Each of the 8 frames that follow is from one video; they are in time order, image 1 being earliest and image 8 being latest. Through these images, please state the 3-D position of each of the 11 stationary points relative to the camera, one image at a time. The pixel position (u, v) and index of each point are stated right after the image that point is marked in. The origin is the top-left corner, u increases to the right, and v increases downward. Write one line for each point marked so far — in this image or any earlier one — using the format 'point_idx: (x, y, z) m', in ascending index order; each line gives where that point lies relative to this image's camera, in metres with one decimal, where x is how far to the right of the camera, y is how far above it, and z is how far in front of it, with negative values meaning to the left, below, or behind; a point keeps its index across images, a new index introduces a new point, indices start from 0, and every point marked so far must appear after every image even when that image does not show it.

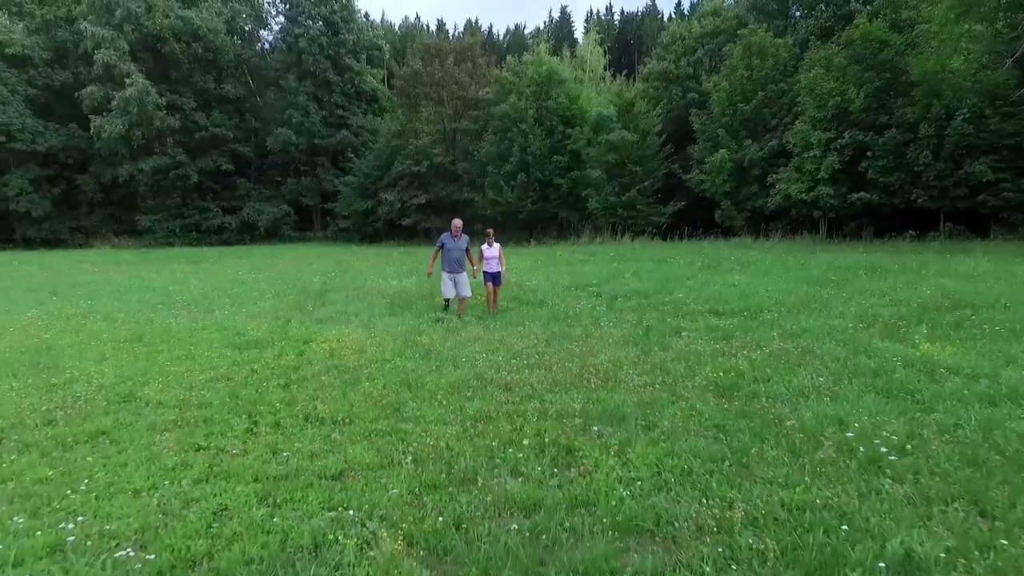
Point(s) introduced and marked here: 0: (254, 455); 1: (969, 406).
0: (-1.8, -1.1, +5.8) m
1: (+3.3, -0.8, +6.2) m
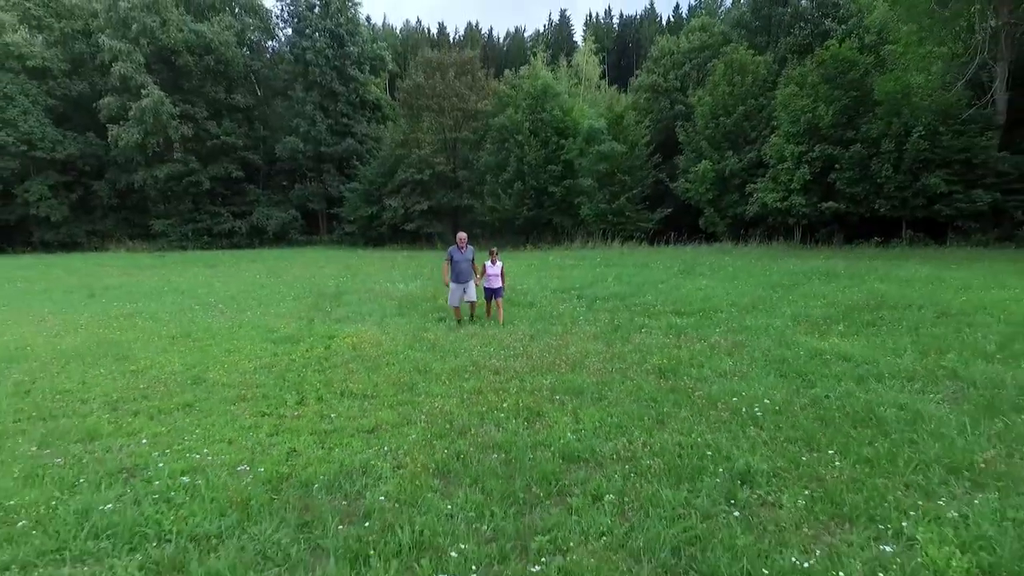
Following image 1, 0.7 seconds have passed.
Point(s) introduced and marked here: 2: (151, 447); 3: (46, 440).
0: (-1.9, -1.2, +7.8) m
1: (+3.2, -0.9, +8.3) m
2: (-2.9, -1.3, +6.8) m
3: (-3.9, -1.3, +7.2) m
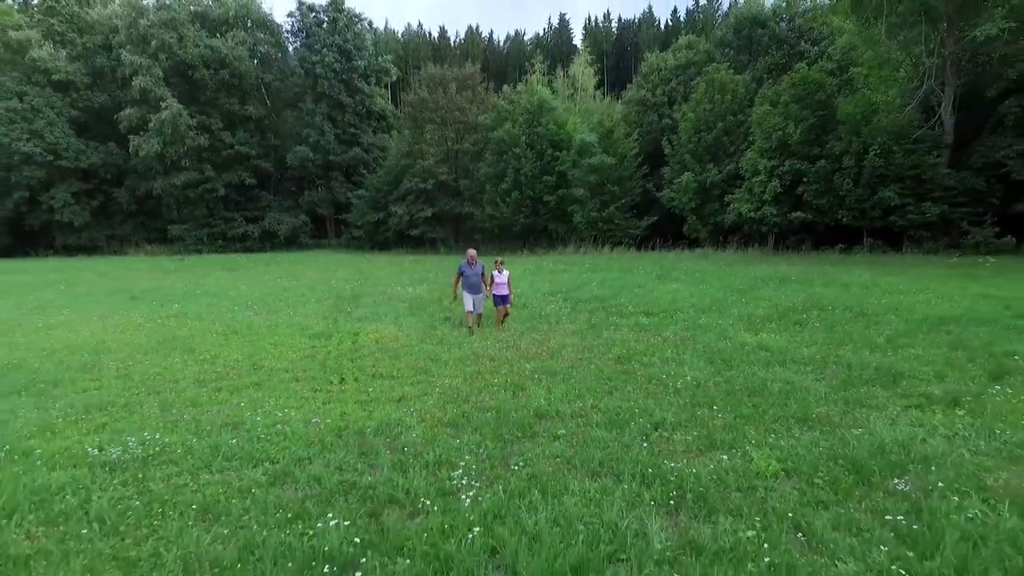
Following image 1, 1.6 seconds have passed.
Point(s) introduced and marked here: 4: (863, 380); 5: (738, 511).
0: (-2.0, -1.3, +10.5) m
1: (+3.1, -1.0, +10.9) m
2: (-3.0, -1.4, +9.5) m
3: (-4.0, -1.4, +9.8) m
4: (+4.1, -1.1, +9.9) m
5: (+1.5, -1.5, +6.0) m
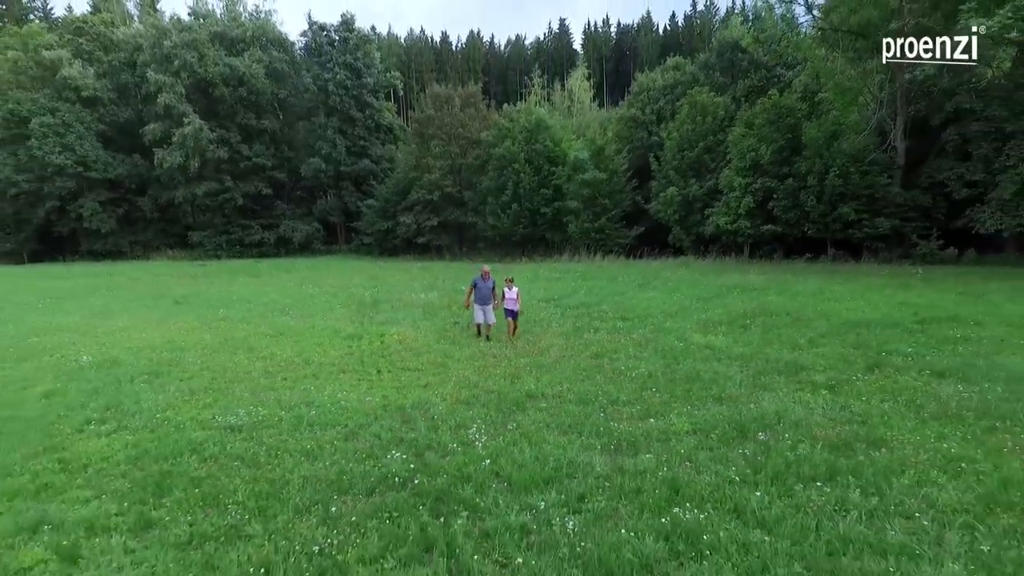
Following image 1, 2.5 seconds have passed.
0: (-2.0, -1.5, +13.7) m
1: (+3.0, -1.2, +14.2) m
2: (-3.1, -1.6, +12.7) m
3: (-4.1, -1.6, +13.1) m
4: (+4.0, -1.3, +13.1) m
5: (+1.5, -1.7, +9.2) m
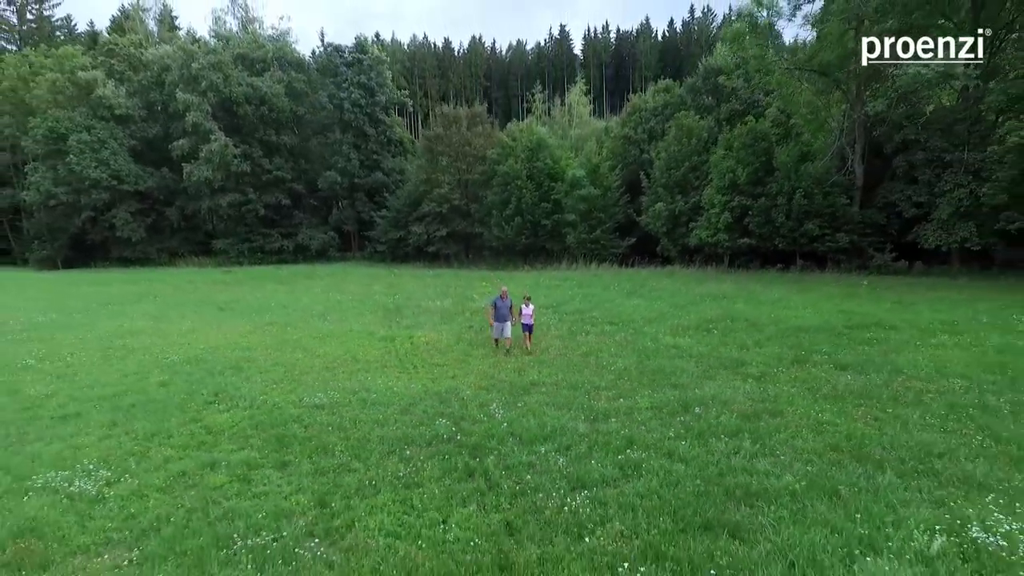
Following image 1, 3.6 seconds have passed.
0: (-1.9, -1.8, +17.7) m
1: (+3.2, -1.5, +18.2) m
2: (-2.9, -1.9, +16.7) m
3: (-3.9, -1.9, +17.1) m
4: (+4.2, -1.6, +17.1) m
5: (+1.6, -2.0, +13.2) m
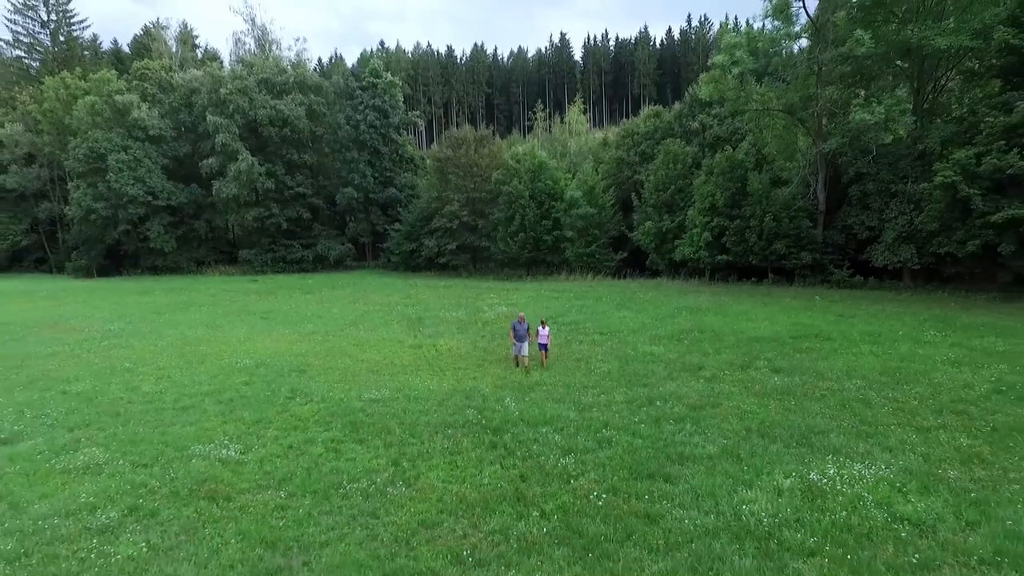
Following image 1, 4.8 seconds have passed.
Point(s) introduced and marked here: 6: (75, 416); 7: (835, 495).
0: (-1.7, -2.3, +22.4) m
1: (+3.4, -2.0, +22.9) m
2: (-2.7, -2.4, +21.4) m
3: (-3.7, -2.4, +21.8) m
4: (+4.4, -2.1, +21.8) m
5: (+1.8, -2.5, +17.9) m
6: (-9.6, -2.8, +18.6) m
7: (+4.5, -2.9, +11.8) m
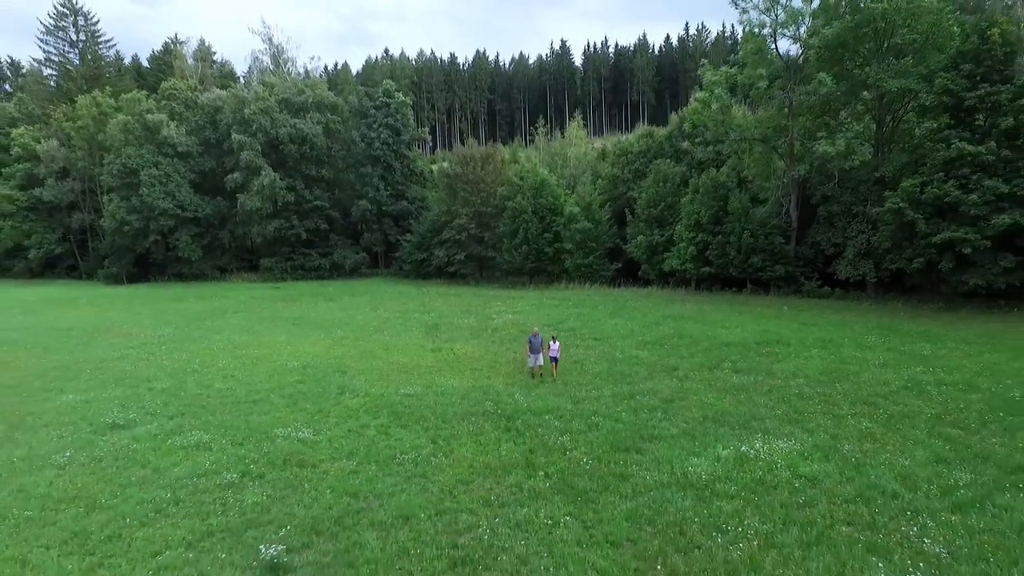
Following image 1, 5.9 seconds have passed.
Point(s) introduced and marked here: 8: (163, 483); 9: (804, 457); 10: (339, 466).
0: (-1.4, -2.7, +26.9) m
1: (+3.6, -2.5, +27.4) m
2: (-2.5, -2.9, +25.9) m
3: (-3.5, -2.8, +26.3) m
4: (+4.6, -2.5, +26.3) m
5: (+2.1, -3.0, +22.4) m
6: (-9.3, -3.3, +23.1) m
7: (+4.7, -3.3, +16.3) m
8: (-6.9, -3.8, +16.6) m
9: (+5.7, -3.3, +16.5) m
10: (-3.6, -3.7, +17.4) m
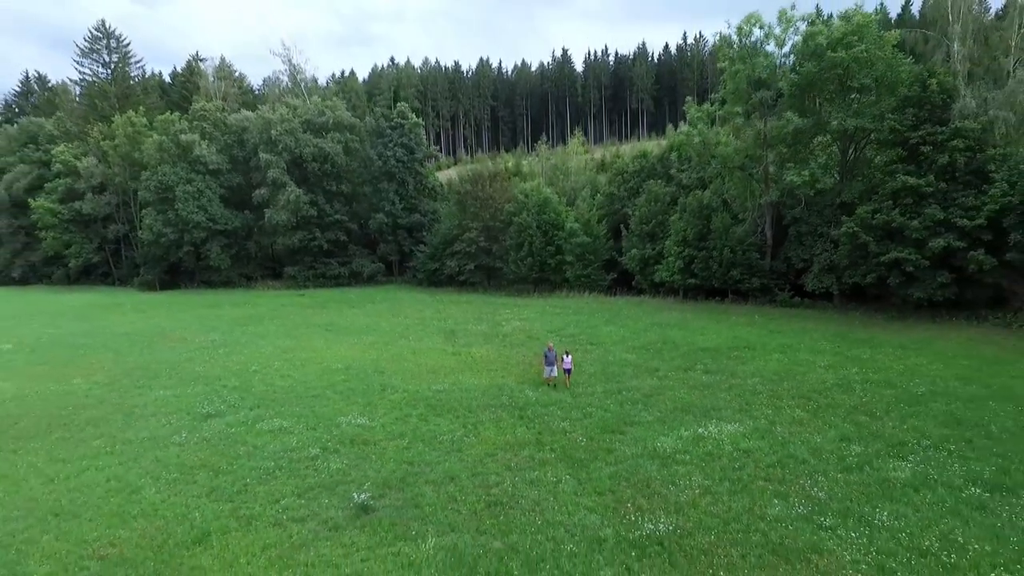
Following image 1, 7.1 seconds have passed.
0: (-1.1, -3.3, +32.4) m
1: (+4.0, -3.0, +32.9) m
2: (-2.1, -3.4, +31.4) m
3: (-3.1, -3.4, +31.8) m
4: (+5.0, -3.1, +31.8) m
5: (+2.4, -3.6, +27.9) m
6: (-9.0, -3.8, +28.6) m
7: (+5.1, -3.9, +21.8) m
8: (-6.5, -4.4, +22.1) m
9: (+6.1, -3.9, +22.0) m
10: (-3.2, -4.2, +22.9) m
